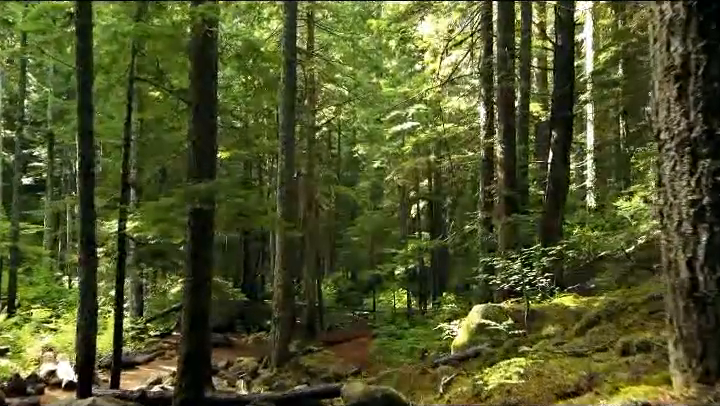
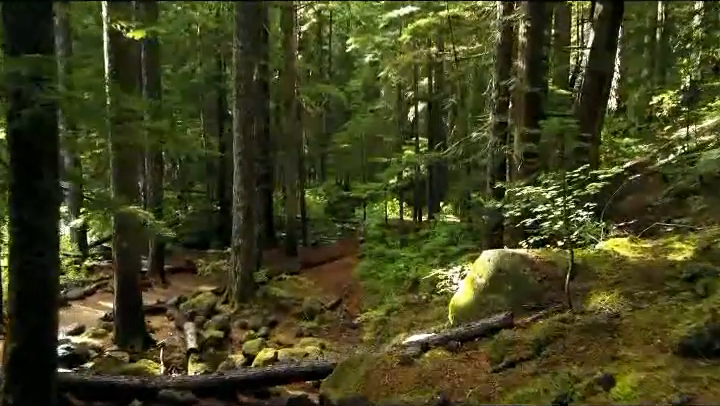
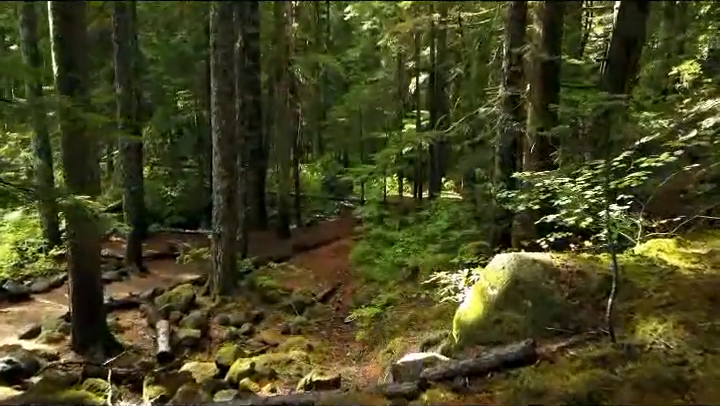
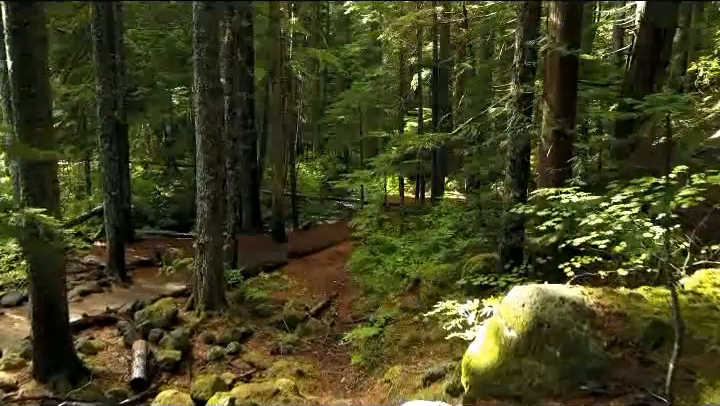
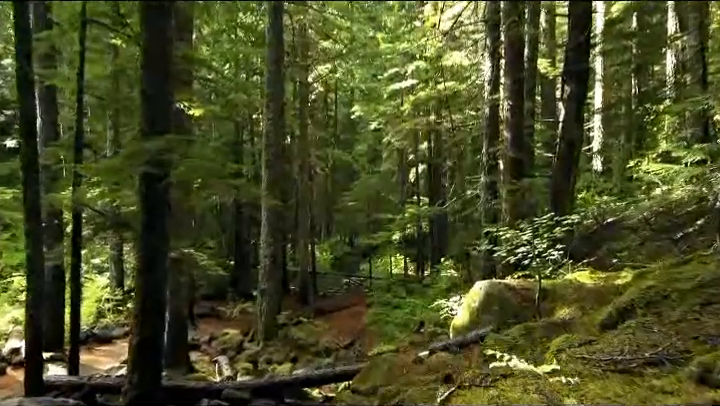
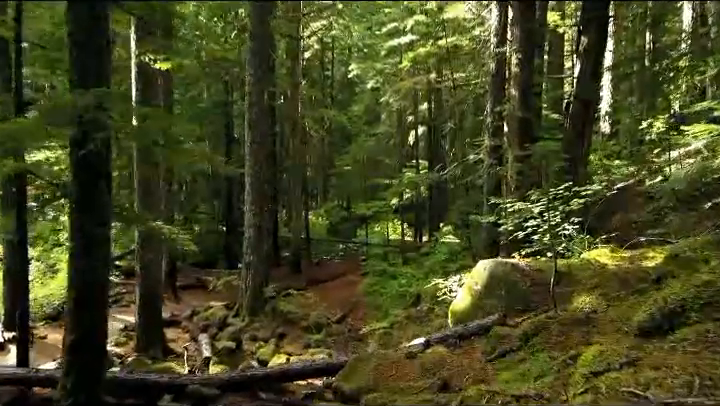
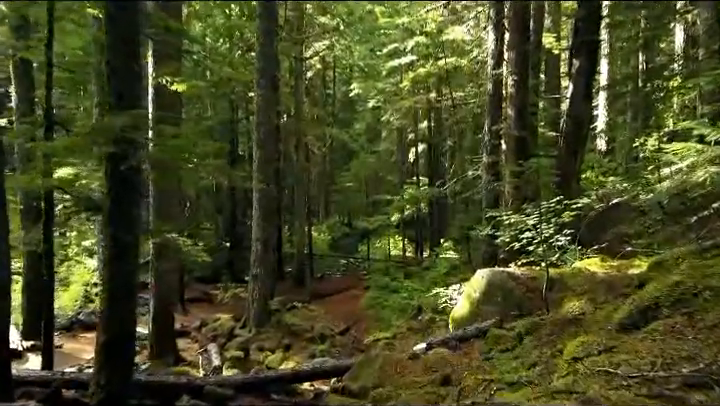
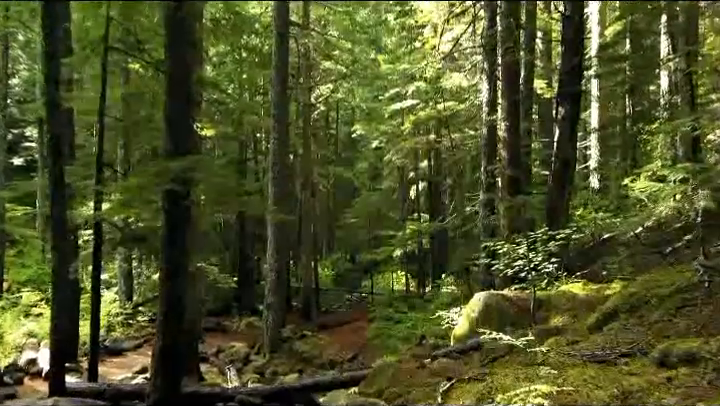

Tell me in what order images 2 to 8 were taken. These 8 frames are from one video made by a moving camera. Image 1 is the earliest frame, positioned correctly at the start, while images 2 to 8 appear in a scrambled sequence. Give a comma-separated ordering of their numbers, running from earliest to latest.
8, 5, 7, 6, 2, 3, 4
